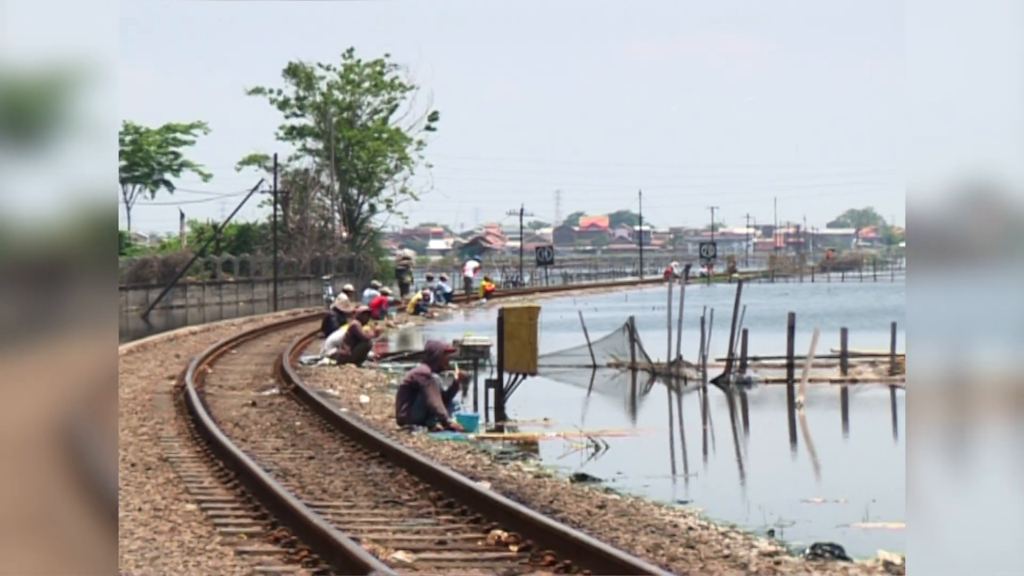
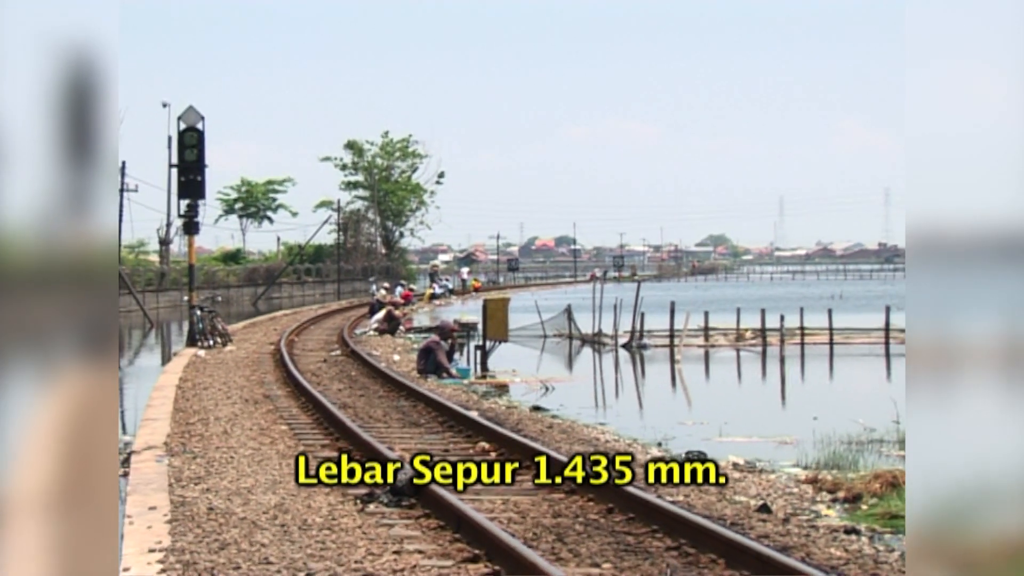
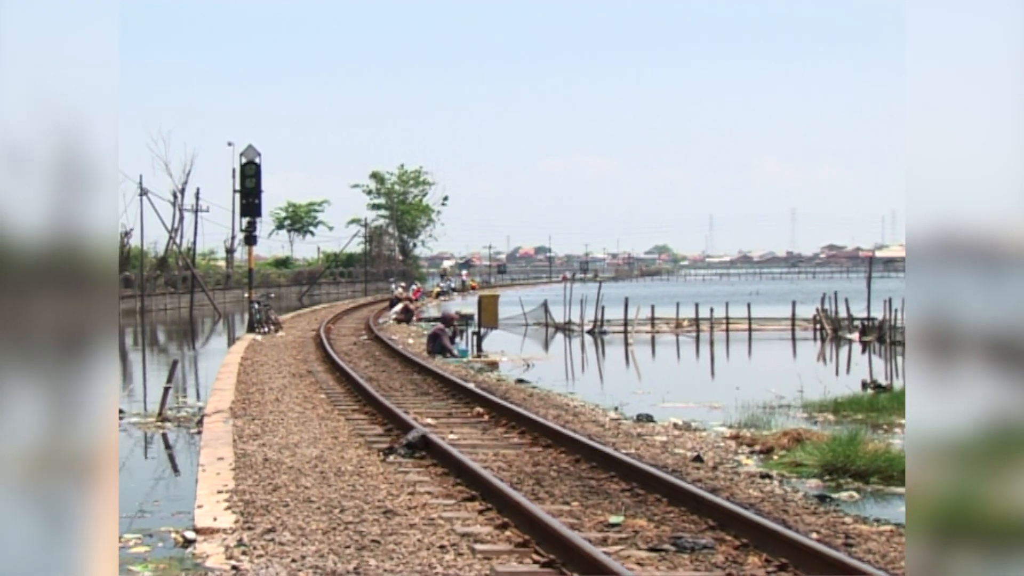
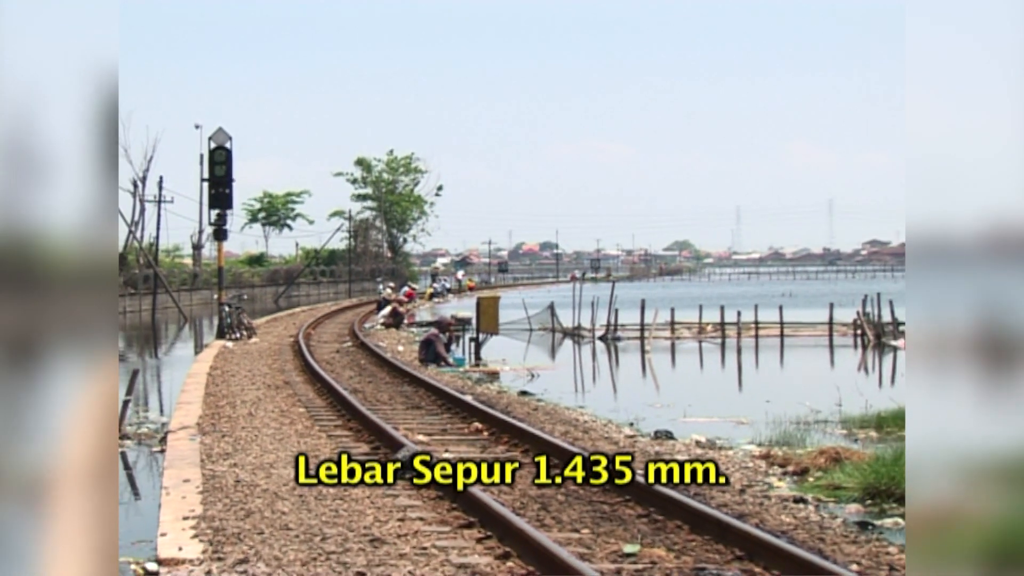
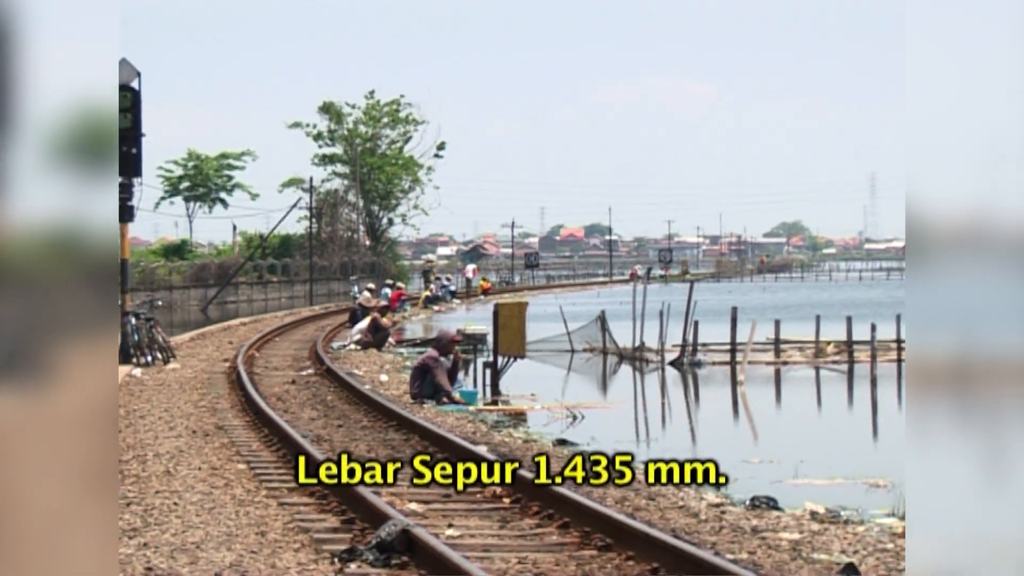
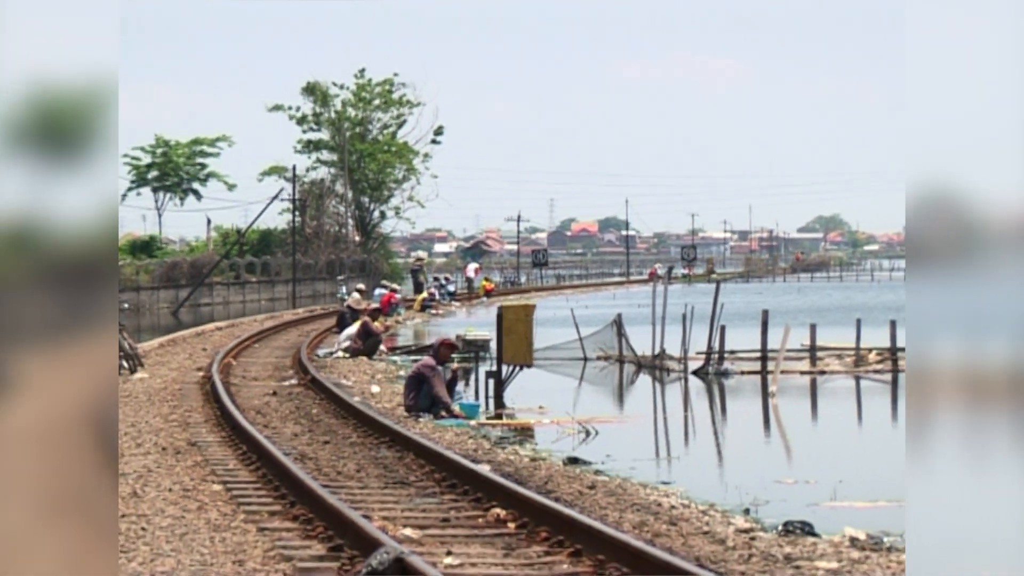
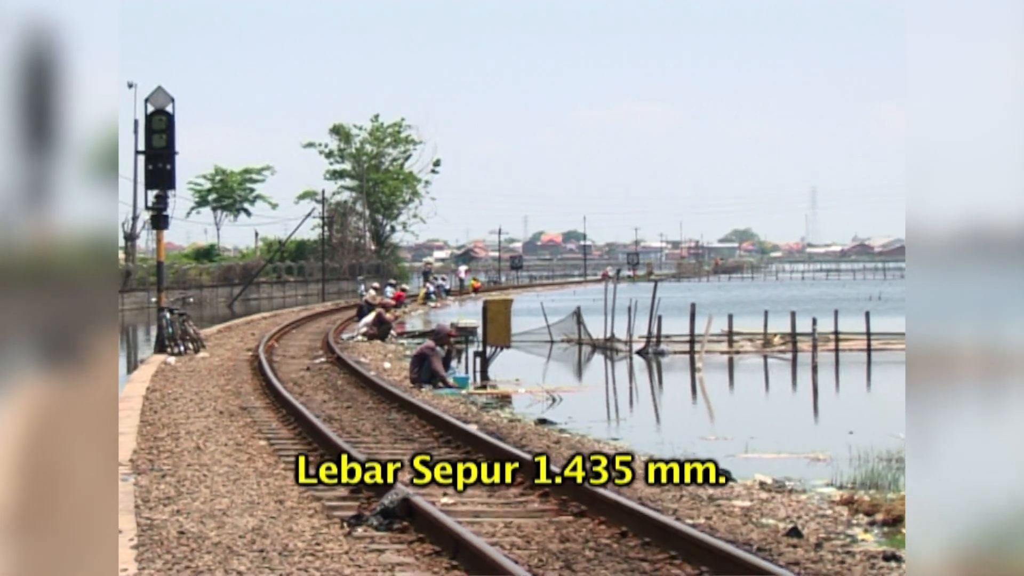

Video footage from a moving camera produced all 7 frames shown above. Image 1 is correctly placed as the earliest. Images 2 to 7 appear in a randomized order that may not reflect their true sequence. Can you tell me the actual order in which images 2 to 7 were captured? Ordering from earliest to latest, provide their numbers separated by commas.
6, 5, 7, 2, 4, 3
